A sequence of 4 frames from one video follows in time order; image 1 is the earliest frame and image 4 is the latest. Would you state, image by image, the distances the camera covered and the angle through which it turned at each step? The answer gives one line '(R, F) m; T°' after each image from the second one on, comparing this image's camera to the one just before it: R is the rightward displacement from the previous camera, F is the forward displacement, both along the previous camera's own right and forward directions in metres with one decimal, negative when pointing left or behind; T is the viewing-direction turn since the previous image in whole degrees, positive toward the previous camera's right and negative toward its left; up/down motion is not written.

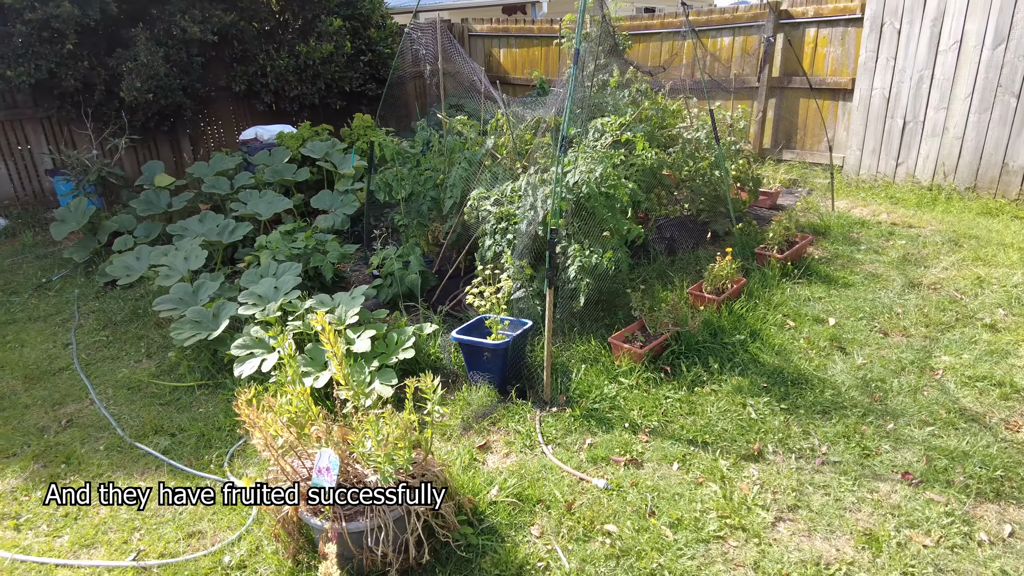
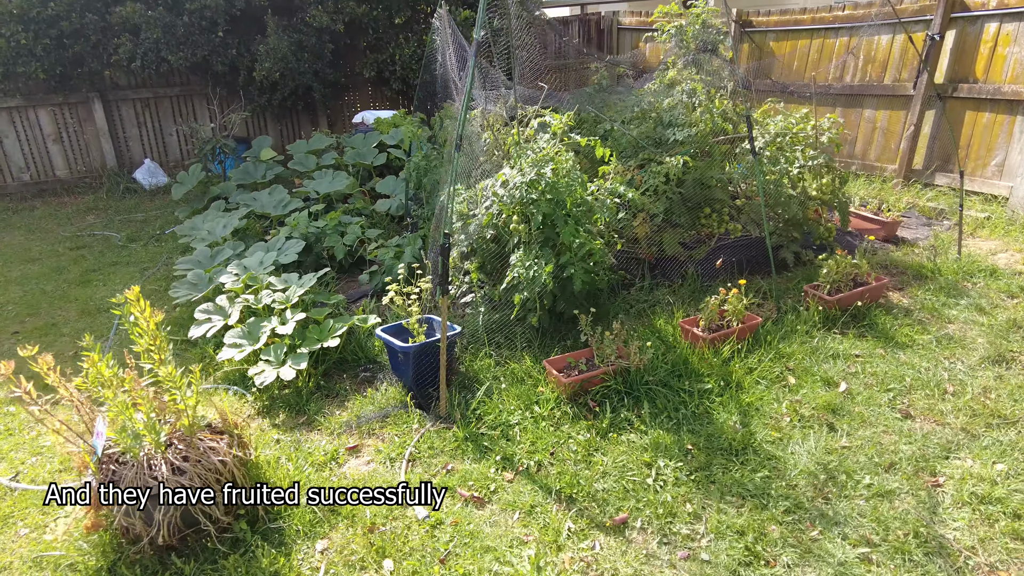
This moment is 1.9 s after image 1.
(+1.1, +0.4) m; -17°
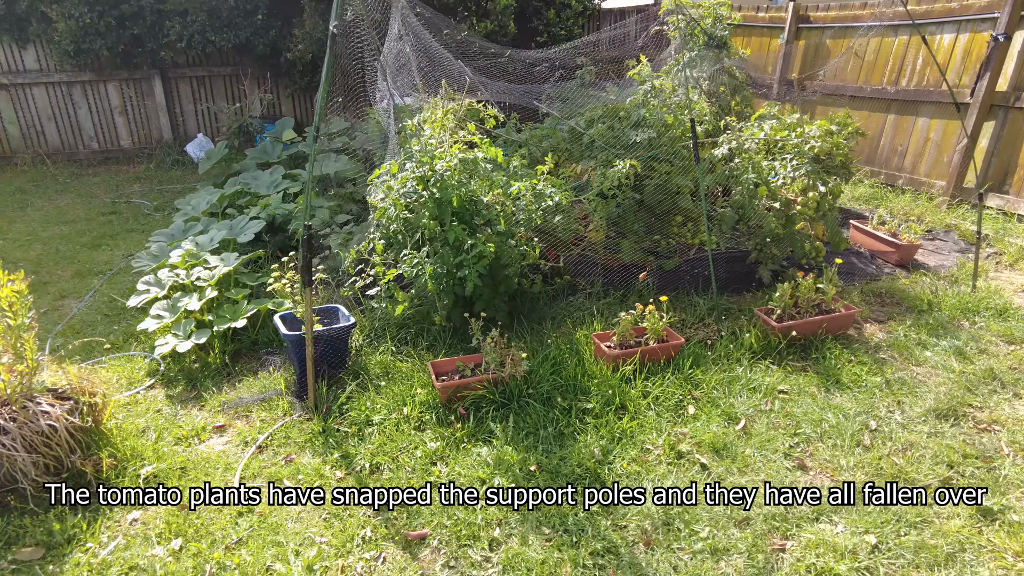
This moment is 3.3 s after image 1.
(+0.9, +0.2) m; -9°
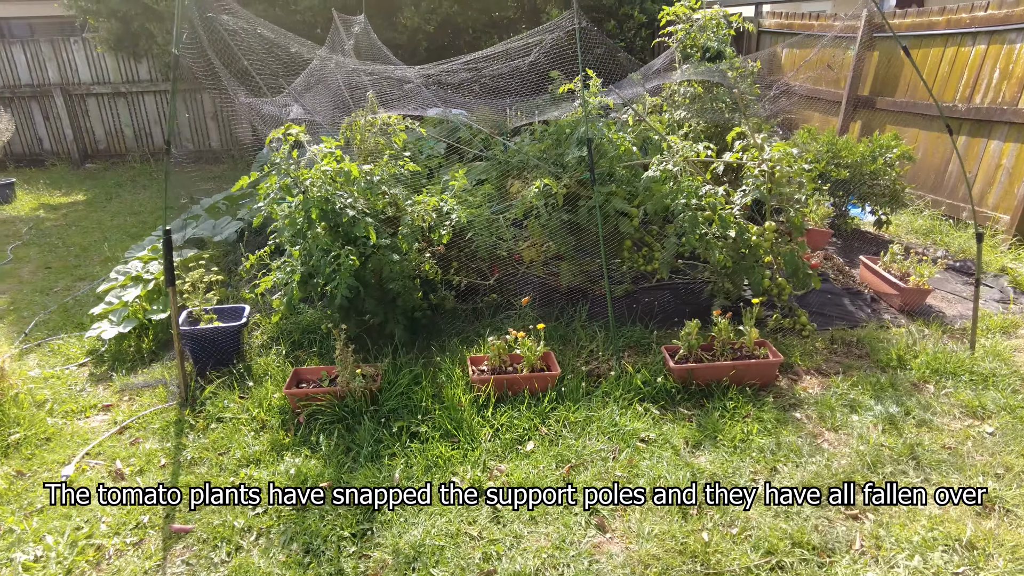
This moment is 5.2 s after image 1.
(+1.2, +0.2) m; -12°
